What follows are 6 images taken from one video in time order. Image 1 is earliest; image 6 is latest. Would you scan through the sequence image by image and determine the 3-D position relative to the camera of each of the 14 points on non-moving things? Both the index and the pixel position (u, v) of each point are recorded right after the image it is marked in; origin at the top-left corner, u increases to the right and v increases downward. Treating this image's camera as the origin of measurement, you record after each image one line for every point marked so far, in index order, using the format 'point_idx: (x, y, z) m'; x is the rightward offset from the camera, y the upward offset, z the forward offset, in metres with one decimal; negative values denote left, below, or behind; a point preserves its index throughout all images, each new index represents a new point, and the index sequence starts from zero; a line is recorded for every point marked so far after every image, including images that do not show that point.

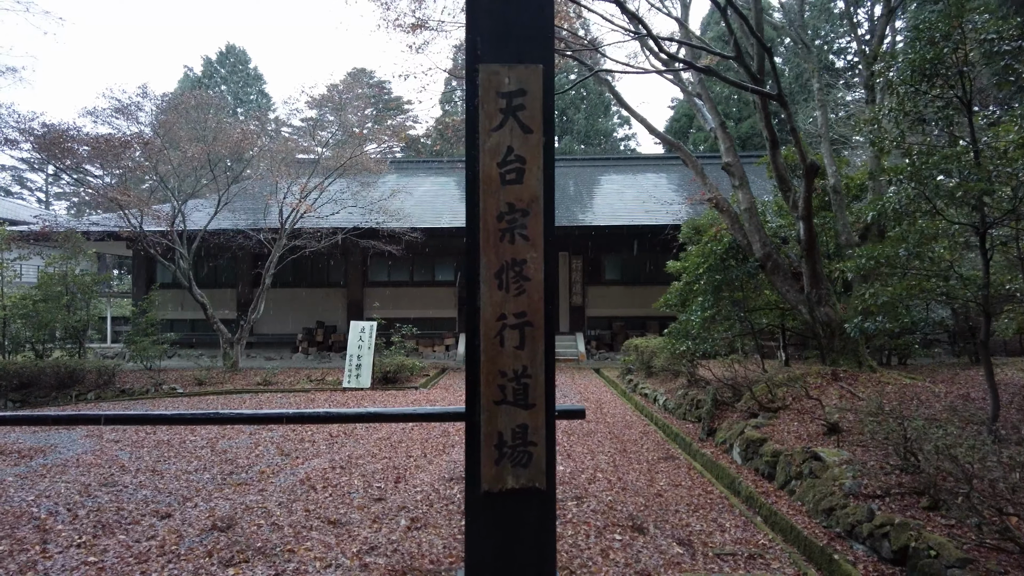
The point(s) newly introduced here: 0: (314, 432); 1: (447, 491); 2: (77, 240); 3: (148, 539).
0: (-1.9, -1.3, +5.5) m
1: (-0.4, -1.3, +3.8) m
2: (-7.6, +0.8, +10.3) m
3: (-1.9, -1.3, +3.0) m
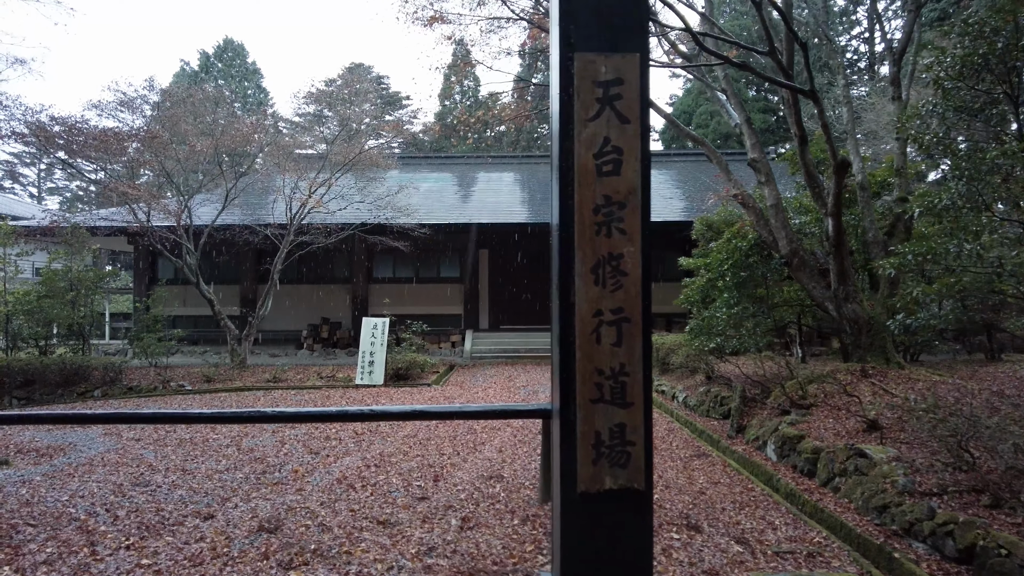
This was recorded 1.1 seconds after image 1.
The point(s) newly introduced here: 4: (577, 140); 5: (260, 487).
0: (-1.6, -1.3, +5.4) m
1: (-0.1, -1.3, +3.8) m
2: (-7.4, +0.9, +10.1) m
3: (-1.6, -1.3, +2.9) m
4: (+0.2, +0.5, +1.9) m
5: (-1.7, -1.3, +3.9) m
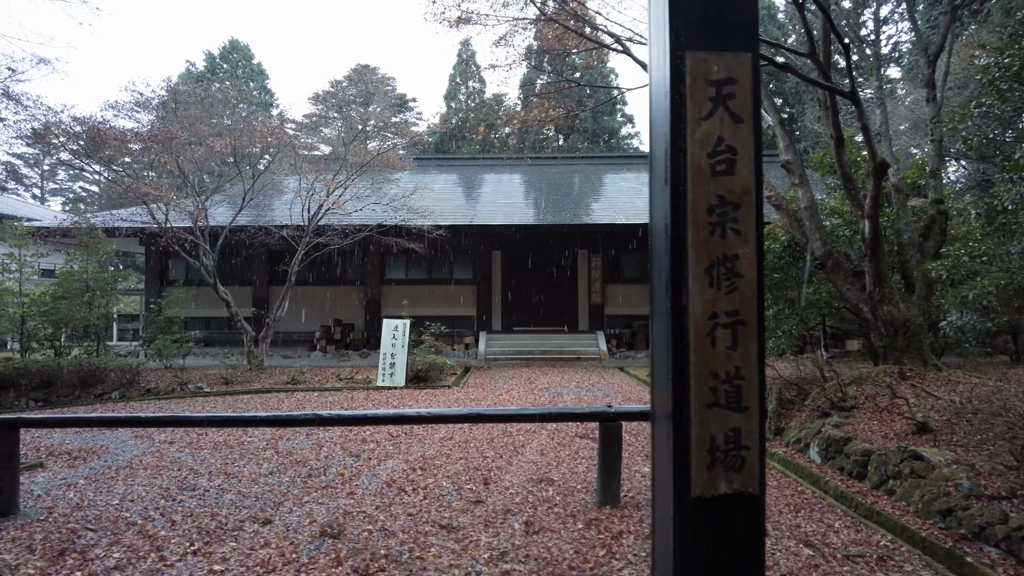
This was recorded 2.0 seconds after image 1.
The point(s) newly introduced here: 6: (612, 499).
0: (-1.3, -1.3, +5.4) m
1: (+0.2, -1.3, +3.8) m
2: (-7.1, +0.9, +10.1) m
3: (-1.2, -1.3, +2.9) m
4: (+0.6, +0.5, +1.9) m
5: (-1.3, -1.3, +3.8) m
6: (+0.6, -1.3, +3.5) m
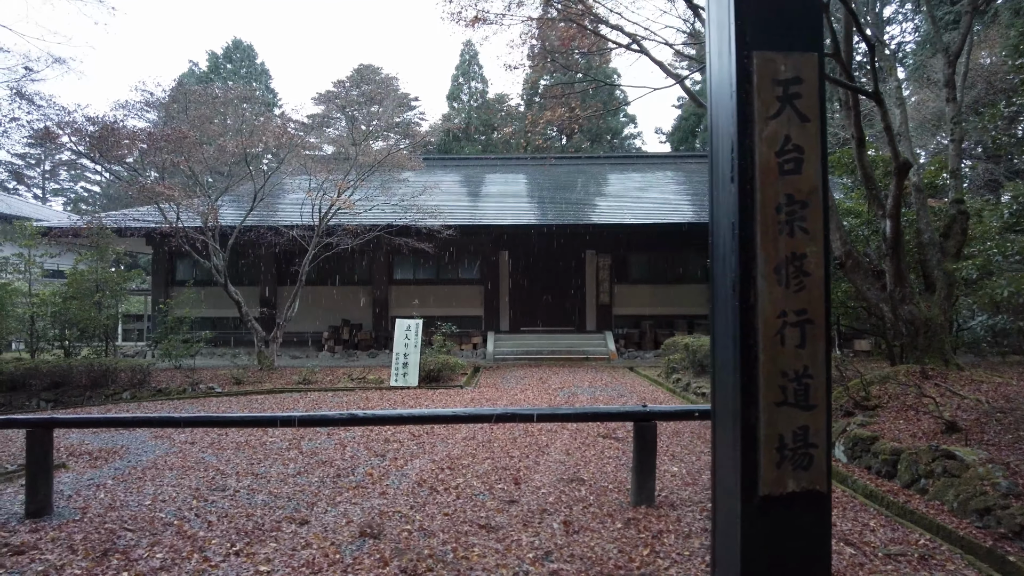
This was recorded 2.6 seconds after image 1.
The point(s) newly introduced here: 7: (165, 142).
0: (-1.1, -1.3, +5.4) m
1: (+0.4, -1.3, +3.7) m
2: (-6.9, +0.9, +10.0) m
3: (-1.0, -1.3, +2.9) m
4: (+0.8, +0.5, +1.9) m
5: (-1.1, -1.3, +3.8) m
6: (+0.8, -1.3, +3.5) m
7: (-5.4, +2.3, +9.1) m
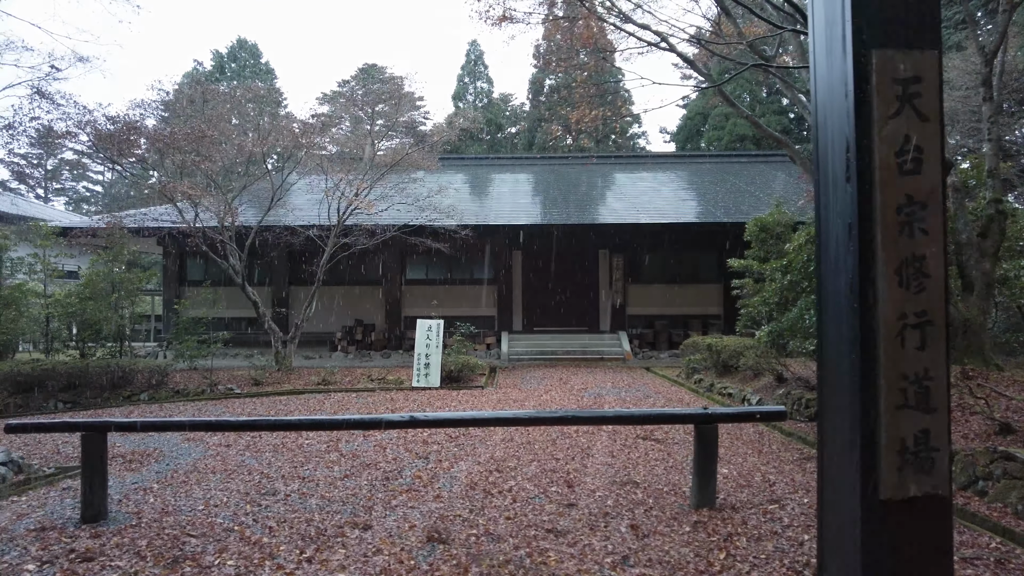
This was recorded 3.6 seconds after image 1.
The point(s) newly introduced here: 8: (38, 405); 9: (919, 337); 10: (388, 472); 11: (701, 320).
0: (-0.7, -1.3, +5.4) m
1: (+0.8, -1.3, +3.7) m
2: (-6.6, +0.9, +10.0) m
3: (-0.7, -1.3, +2.8) m
4: (+1.1, +0.5, +1.8) m
5: (-0.8, -1.3, +3.8) m
6: (+1.2, -1.3, +3.5) m
7: (-5.1, +2.3, +9.0) m
8: (-7.1, -1.7, +8.7) m
9: (+1.3, -0.2, +1.8) m
10: (-0.9, -1.3, +4.3) m
11: (+4.1, -0.7, +12.9) m
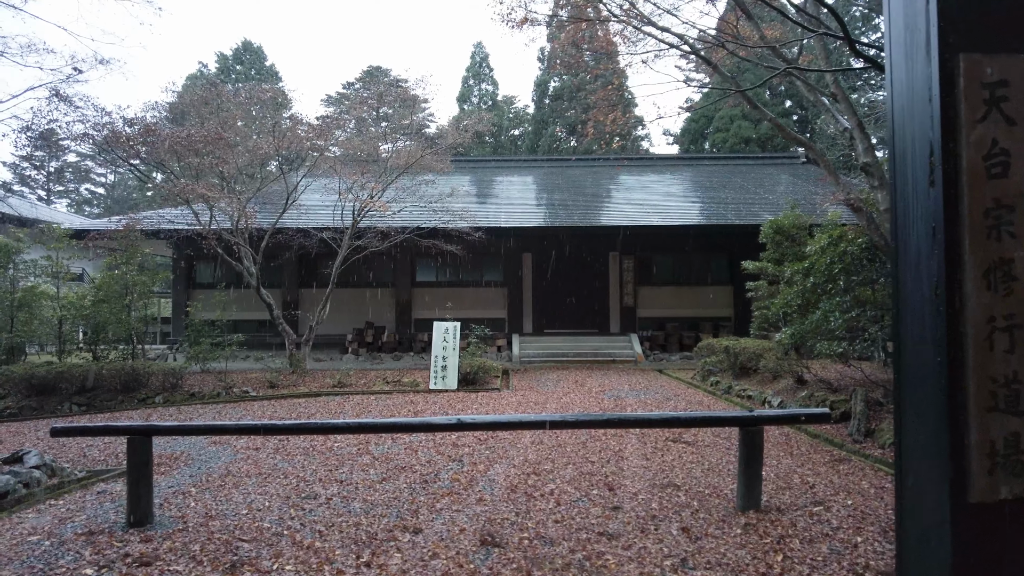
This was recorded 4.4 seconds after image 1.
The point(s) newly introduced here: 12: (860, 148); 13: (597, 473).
0: (-0.5, -1.4, +5.3) m
1: (+1.0, -1.3, +3.7) m
2: (-6.4, +0.8, +9.9) m
3: (-0.4, -1.3, +2.8) m
4: (+1.4, +0.5, +1.8) m
5: (-0.5, -1.3, +3.8) m
6: (+1.4, -1.3, +3.5) m
7: (-4.9, +2.2, +9.0) m
8: (-6.8, -1.8, +8.7) m
9: (+1.5, -0.2, +1.8) m
10: (-0.6, -1.4, +4.3) m
11: (+4.4, -0.8, +12.9) m
12: (+3.5, +1.4, +5.9) m
13: (+0.6, -1.3, +4.2) m
